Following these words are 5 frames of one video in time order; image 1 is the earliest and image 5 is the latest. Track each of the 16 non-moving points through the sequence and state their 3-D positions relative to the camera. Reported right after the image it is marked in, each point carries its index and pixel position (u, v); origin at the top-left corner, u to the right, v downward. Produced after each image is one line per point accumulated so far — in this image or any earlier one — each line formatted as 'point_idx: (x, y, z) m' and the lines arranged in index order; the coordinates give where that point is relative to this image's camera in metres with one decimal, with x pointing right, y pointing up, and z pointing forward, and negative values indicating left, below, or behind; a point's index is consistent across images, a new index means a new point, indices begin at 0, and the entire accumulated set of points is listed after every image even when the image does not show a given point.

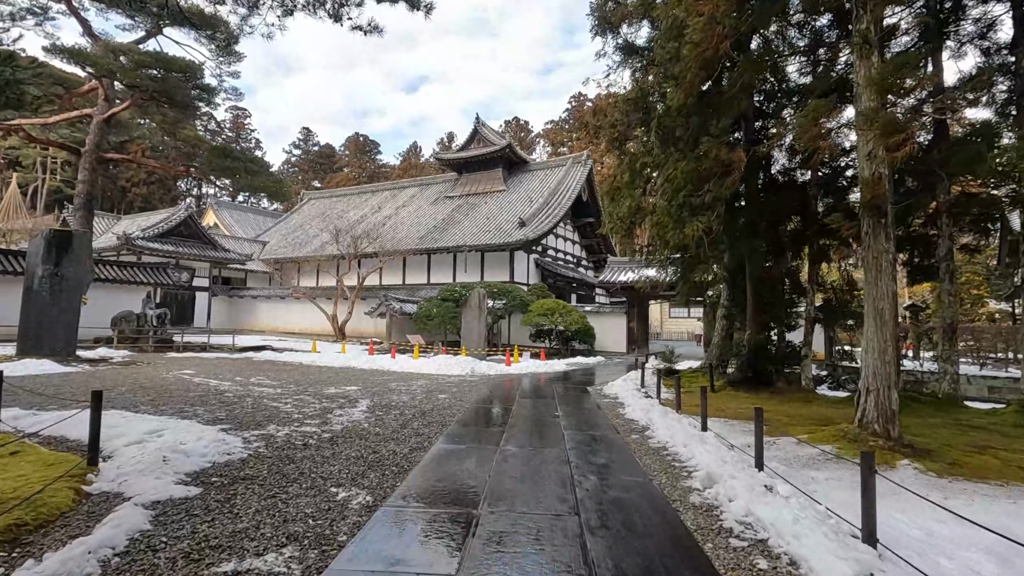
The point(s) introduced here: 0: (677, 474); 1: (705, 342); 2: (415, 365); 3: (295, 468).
0: (+1.3, -1.4, +4.2) m
1: (+6.1, -1.7, +17.4) m
2: (-2.4, -1.9, +13.5) m
3: (-1.6, -1.4, +4.1) m
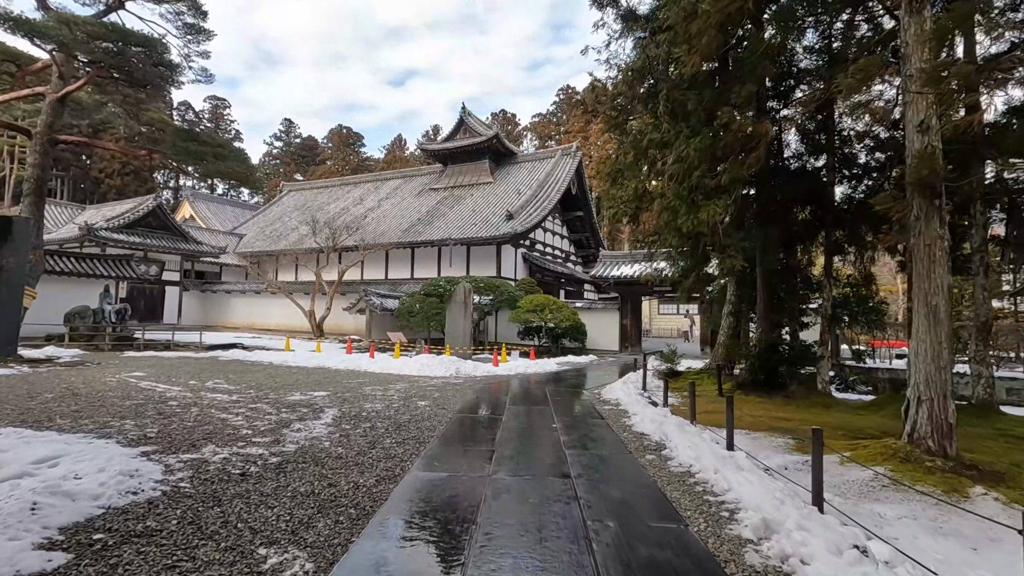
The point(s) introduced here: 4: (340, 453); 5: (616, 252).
0: (+1.2, -1.4, +3.3) m
1: (+5.7, -1.6, +16.6) m
2: (-2.7, -1.8, +12.5) m
3: (-1.7, -1.3, +3.1) m
4: (-1.4, -1.4, +4.6) m
5: (+3.7, +1.3, +19.4) m
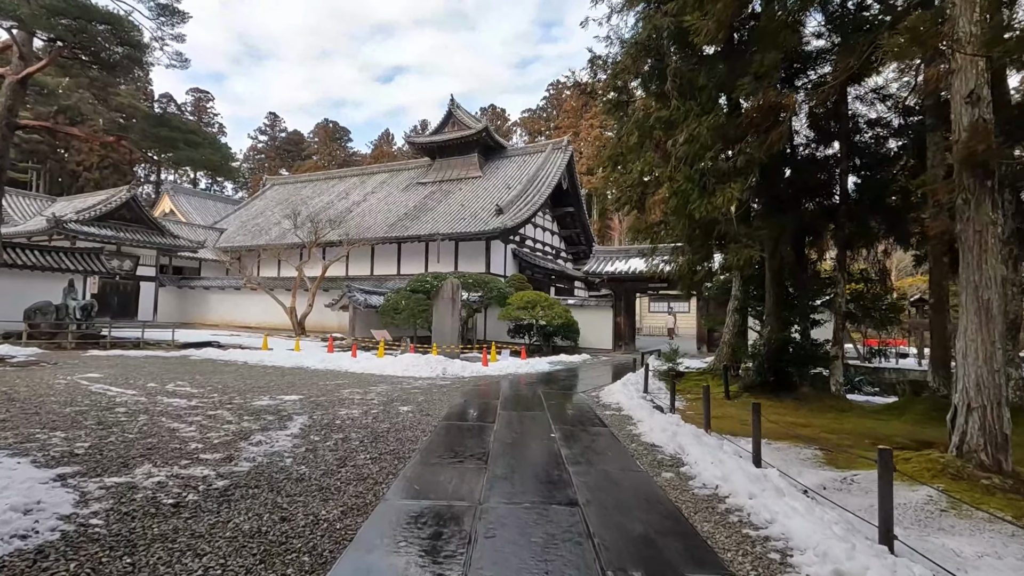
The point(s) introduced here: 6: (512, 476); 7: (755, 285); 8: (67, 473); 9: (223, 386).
0: (+1.2, -1.3, +2.6) m
1: (+5.4, -1.5, +16.0) m
2: (-2.9, -1.7, +11.8) m
3: (-1.7, -1.2, +2.4) m
4: (-1.5, -1.3, +3.8) m
5: (+3.3, +1.4, +18.7) m
6: (0.0, -1.4, +4.1) m
7: (+4.2, +0.1, +9.6) m
8: (-2.9, -1.2, +3.6) m
9: (-4.3, -1.5, +8.2) m
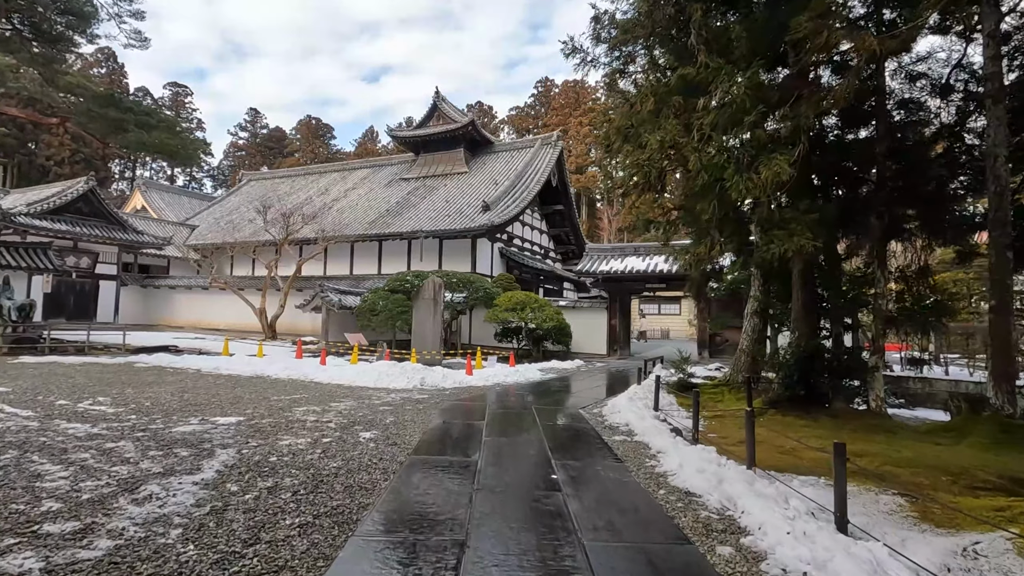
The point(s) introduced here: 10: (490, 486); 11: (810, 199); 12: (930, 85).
0: (+1.2, -1.3, +1.4) m
1: (+5.1, -1.5, +14.9) m
2: (-3.1, -1.6, +10.4) m
3: (-1.7, -1.2, +1.1) m
4: (-1.5, -1.3, +2.5) m
5: (+2.9, +1.4, +17.5) m
6: (0.0, -1.4, +2.8) m
7: (+4.1, +0.1, +8.4) m
8: (-3.0, -1.2, +2.3) m
9: (-4.5, -1.4, +6.8) m
10: (-0.2, -1.5, +4.0) m
11: (+4.1, +1.2, +7.6) m
12: (+5.9, +2.9, +7.7) m
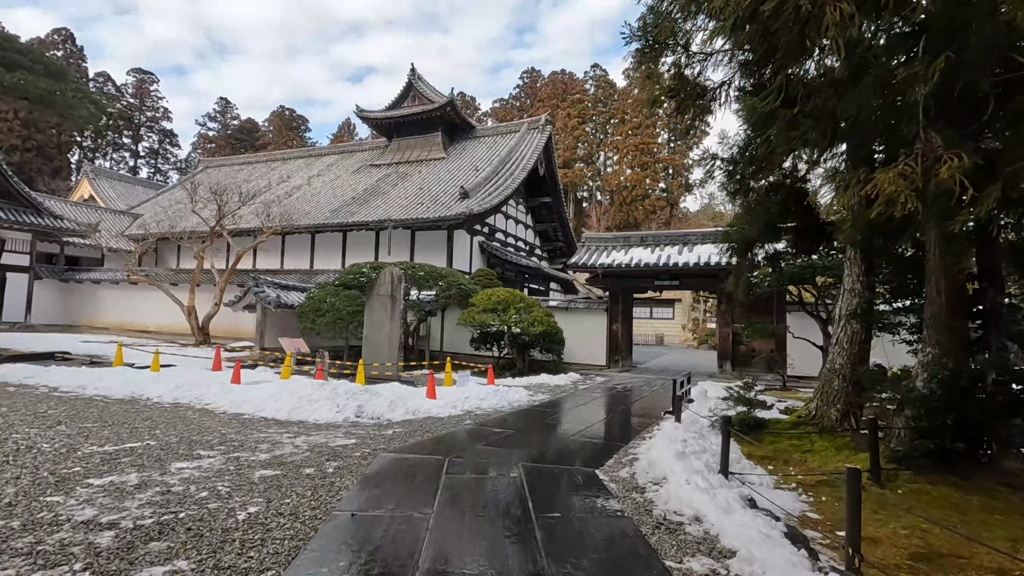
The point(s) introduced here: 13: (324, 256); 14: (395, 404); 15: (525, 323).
0: (+1.2, -1.1, -1.5) m
1: (+4.6, -1.4, +12.1) m
2: (-3.4, -1.5, +7.4) m
3: (-1.7, -1.0, -1.9) m
4: (-1.6, -1.1, -0.4) m
5: (+2.4, +1.4, +14.7) m
6: (-0.1, -1.2, -0.1) m
7: (+3.8, +0.2, +5.6) m
8: (-3.0, -1.0, -0.7) m
9: (-4.6, -1.2, +3.8) m
10: (-0.3, -1.3, +1.1) m
11: (+3.9, +1.3, +4.8) m
12: (+5.7, +3.0, +5.0) m
13: (-6.8, +1.1, +19.6) m
14: (-1.5, -1.5, +7.3) m
15: (+0.3, -0.8, +11.5) m
